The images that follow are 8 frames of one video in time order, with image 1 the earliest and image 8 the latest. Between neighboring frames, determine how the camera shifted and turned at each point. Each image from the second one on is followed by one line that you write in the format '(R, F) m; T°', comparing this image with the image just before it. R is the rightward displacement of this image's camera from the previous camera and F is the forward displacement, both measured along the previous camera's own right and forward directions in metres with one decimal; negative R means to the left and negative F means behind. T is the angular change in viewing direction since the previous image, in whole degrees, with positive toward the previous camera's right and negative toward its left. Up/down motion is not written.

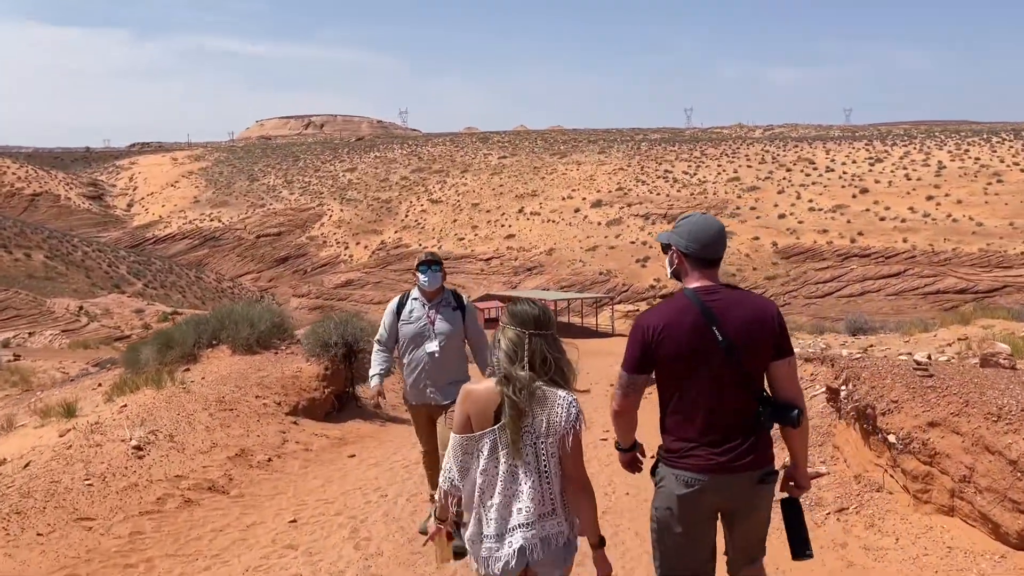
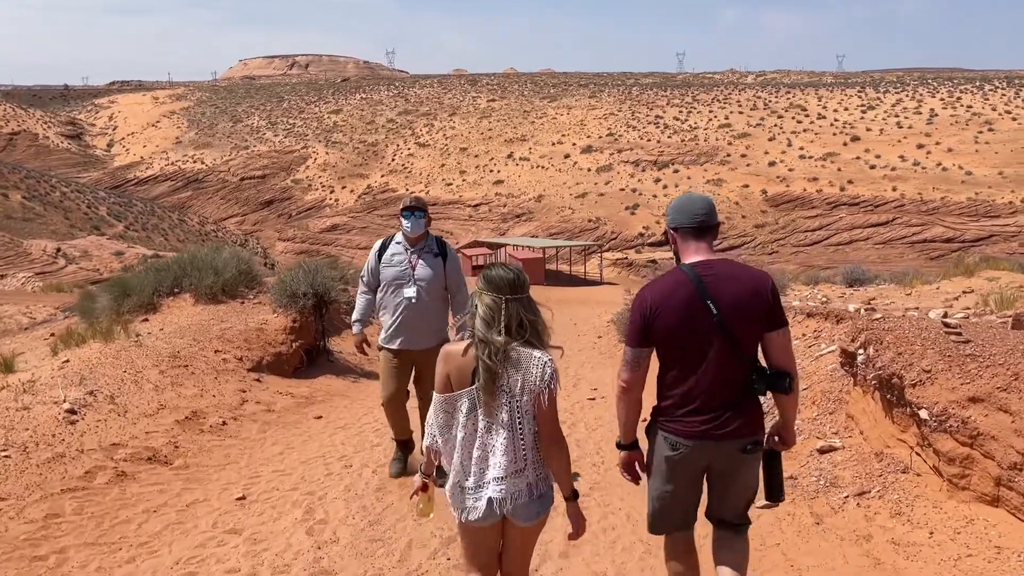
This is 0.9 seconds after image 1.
(+0.1, +0.7) m; +1°
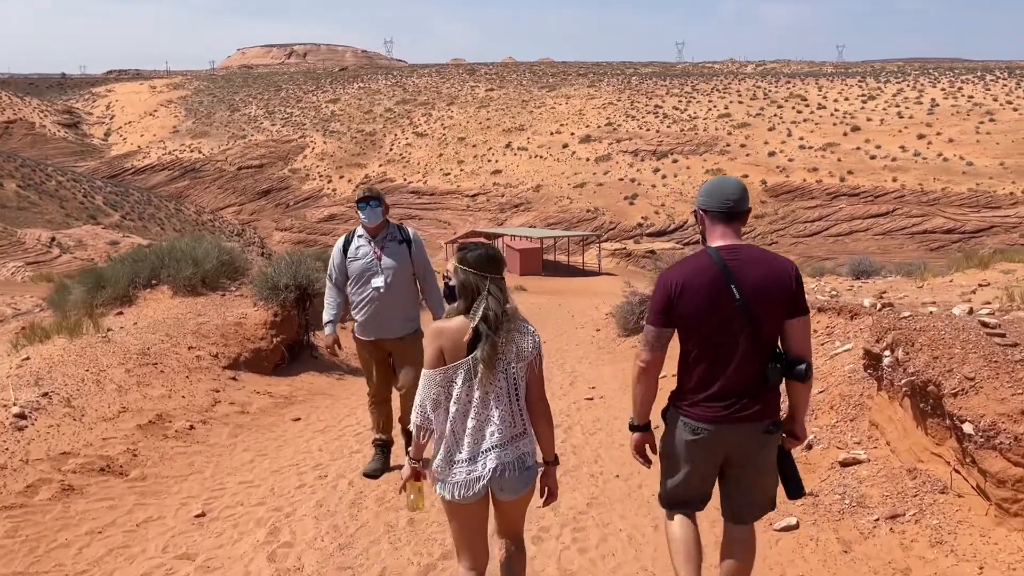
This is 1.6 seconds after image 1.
(0.0, +0.5) m; 0°
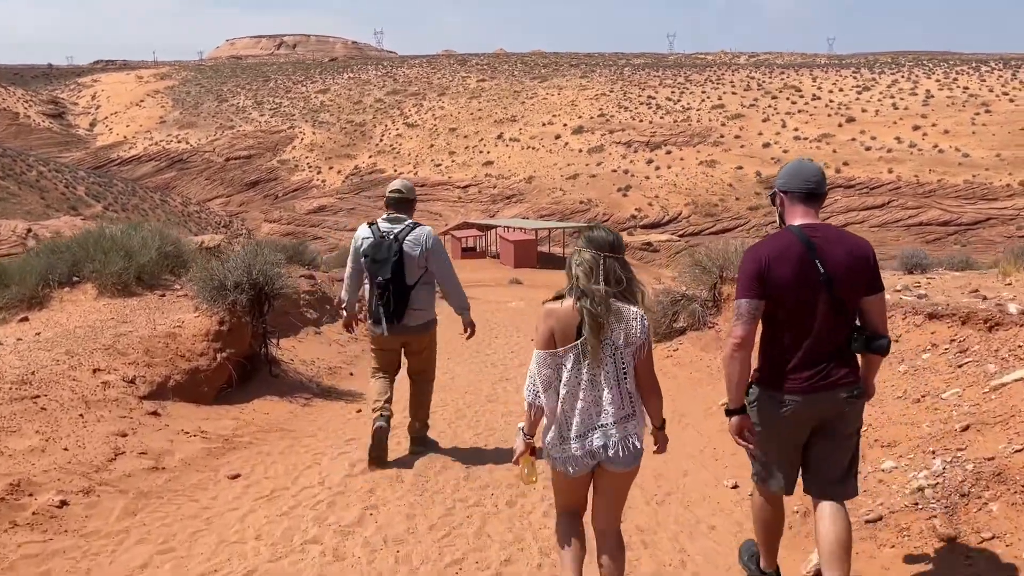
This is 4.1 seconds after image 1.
(-0.2, +2.0) m; +1°
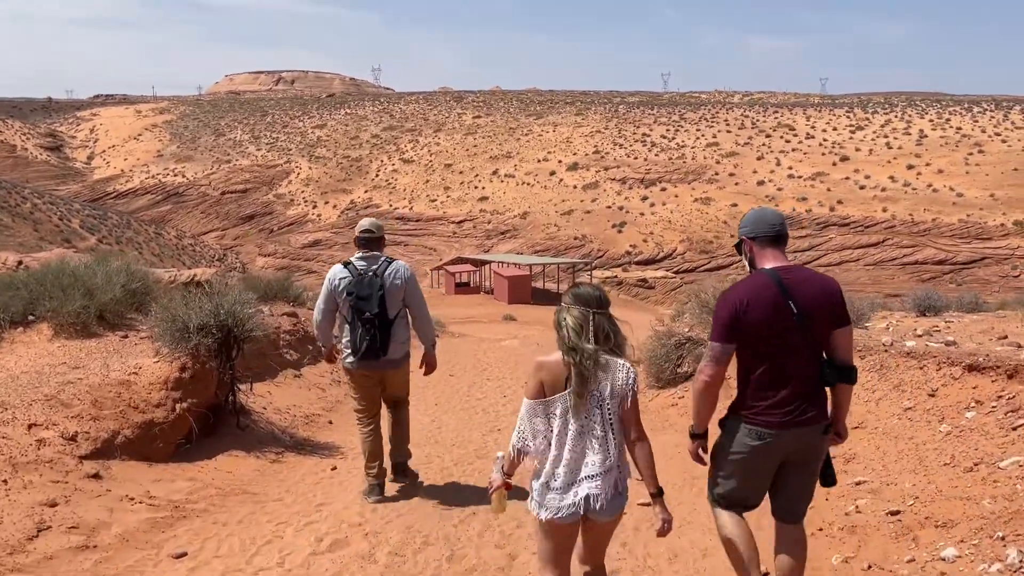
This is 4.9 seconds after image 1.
(0.0, +0.6) m; 0°
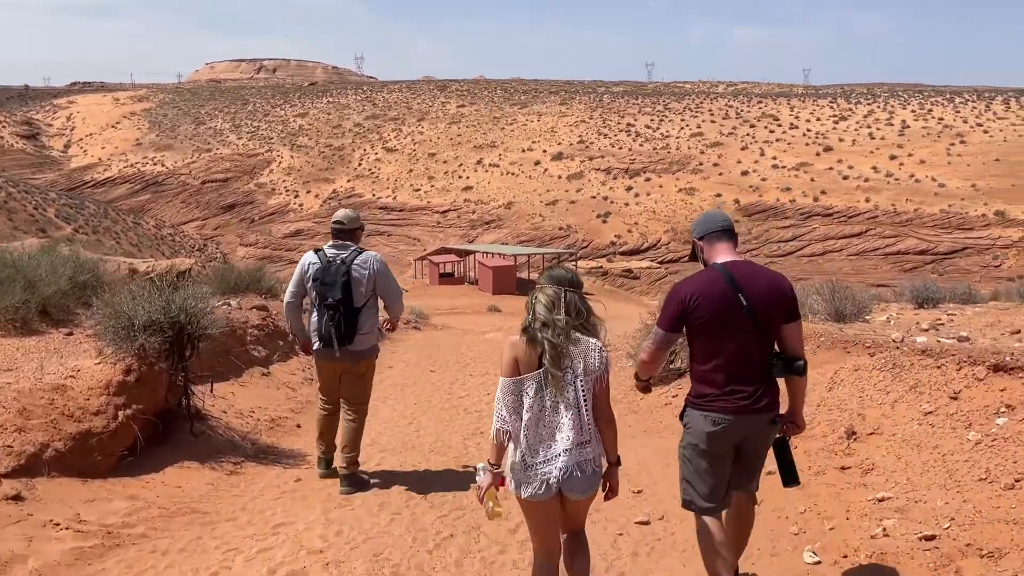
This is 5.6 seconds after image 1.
(0.0, +0.6) m; +1°
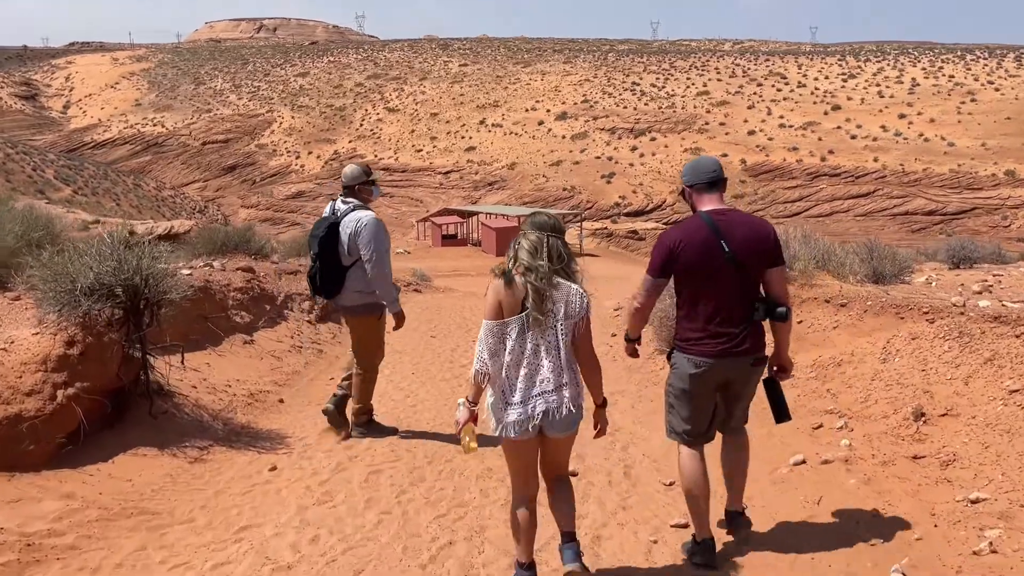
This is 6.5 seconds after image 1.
(0.0, +0.8) m; 0°
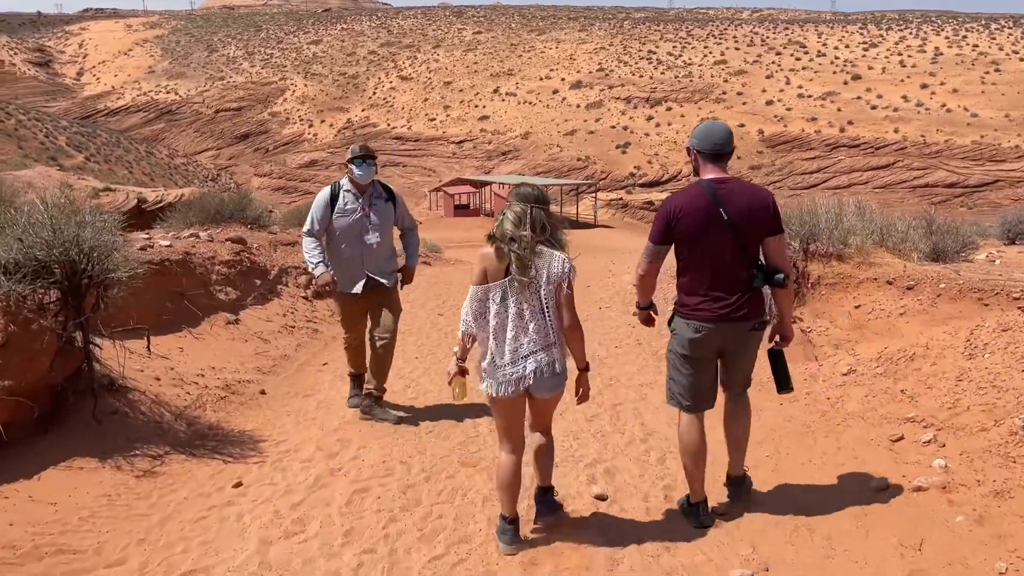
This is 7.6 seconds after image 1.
(0.0, +0.9) m; -1°
